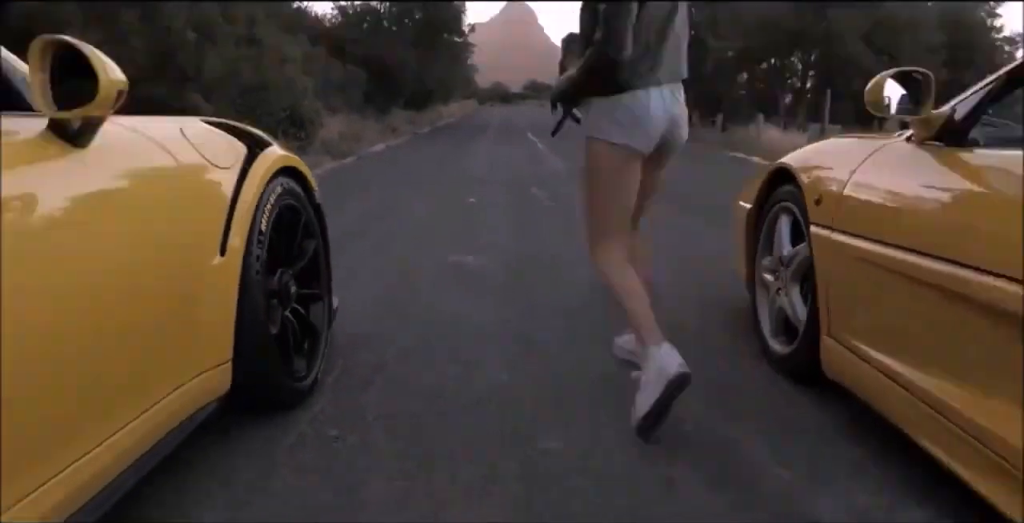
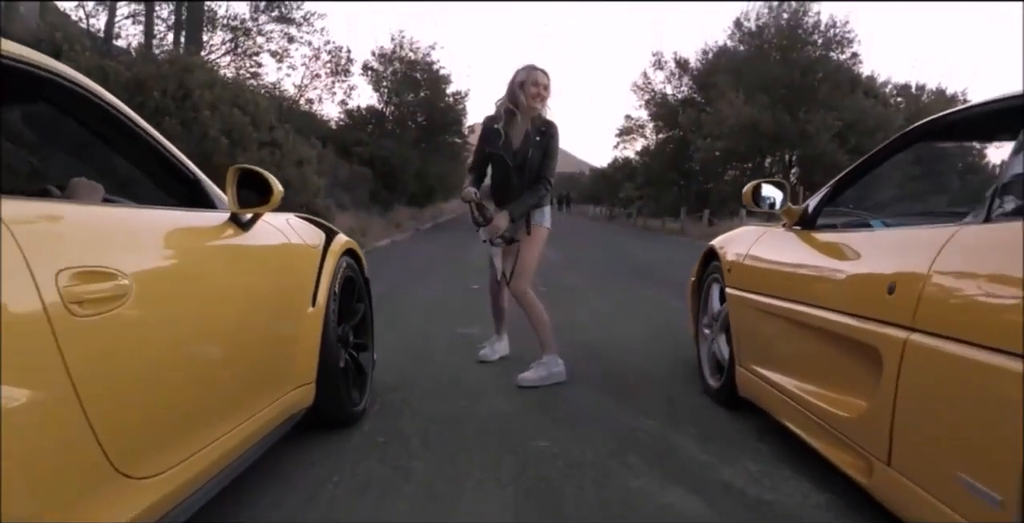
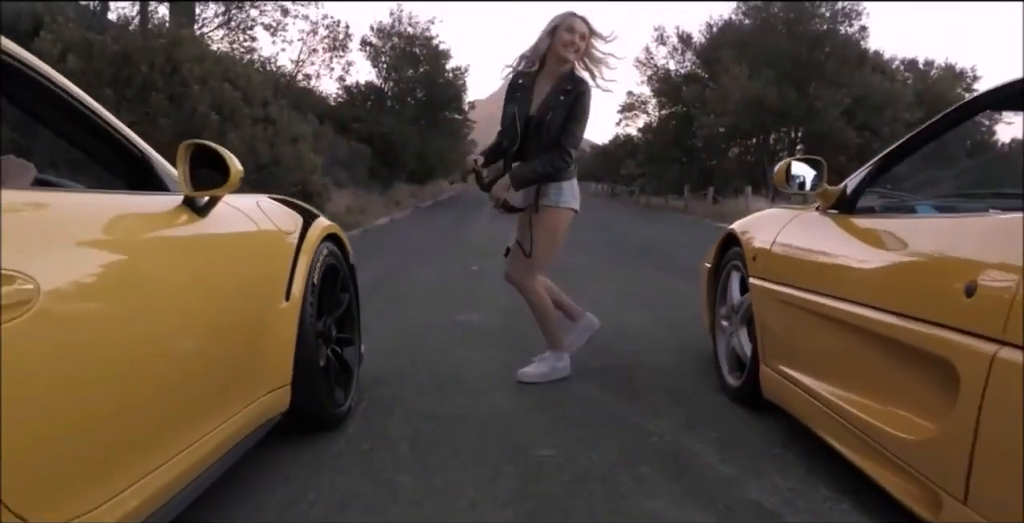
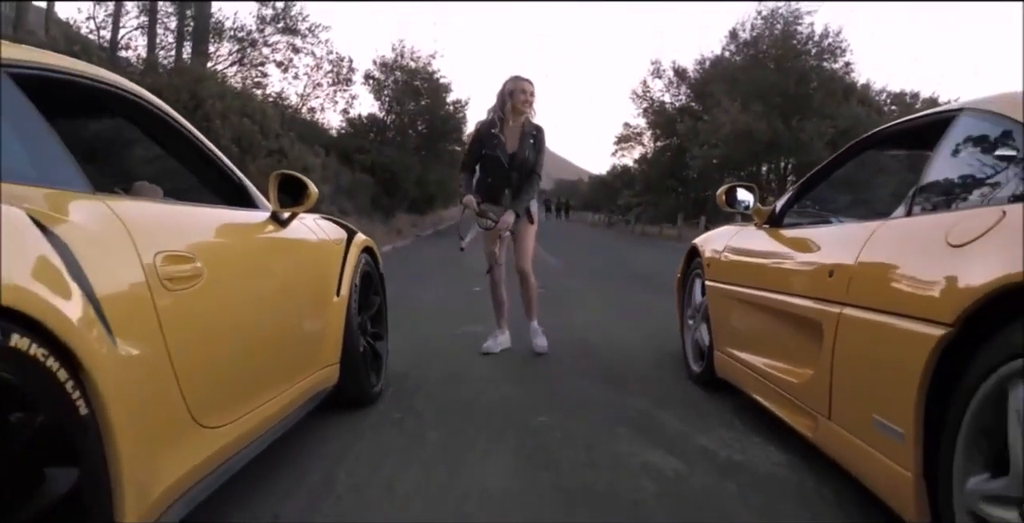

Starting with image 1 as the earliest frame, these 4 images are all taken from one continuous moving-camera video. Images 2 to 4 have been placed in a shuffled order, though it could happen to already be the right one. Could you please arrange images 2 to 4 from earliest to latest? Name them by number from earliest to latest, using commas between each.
3, 2, 4
